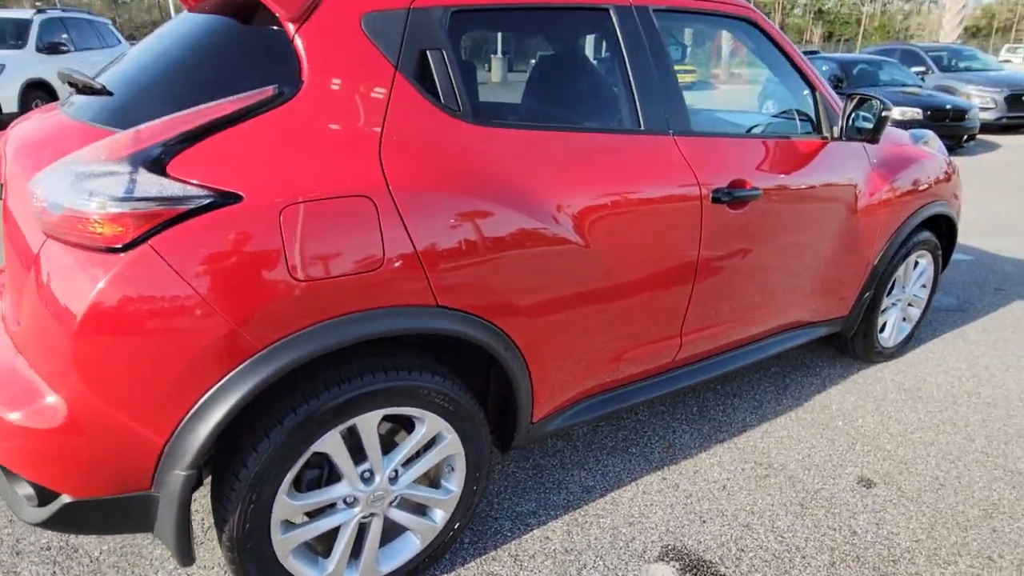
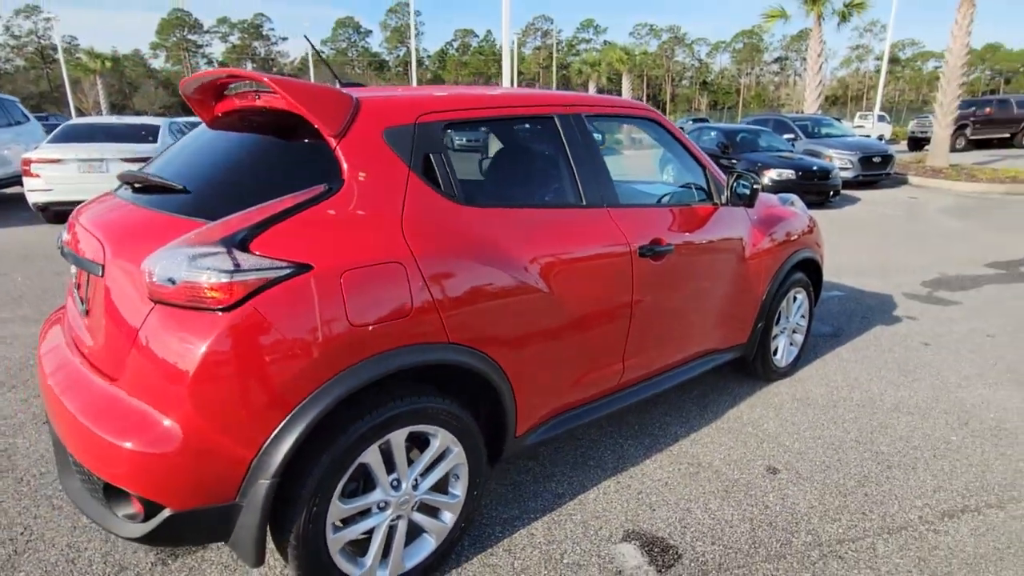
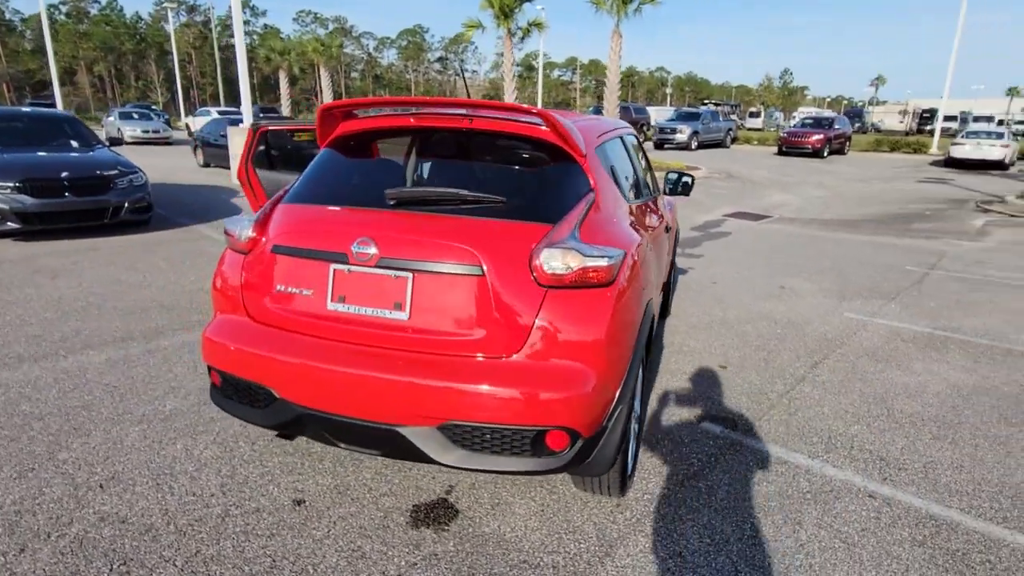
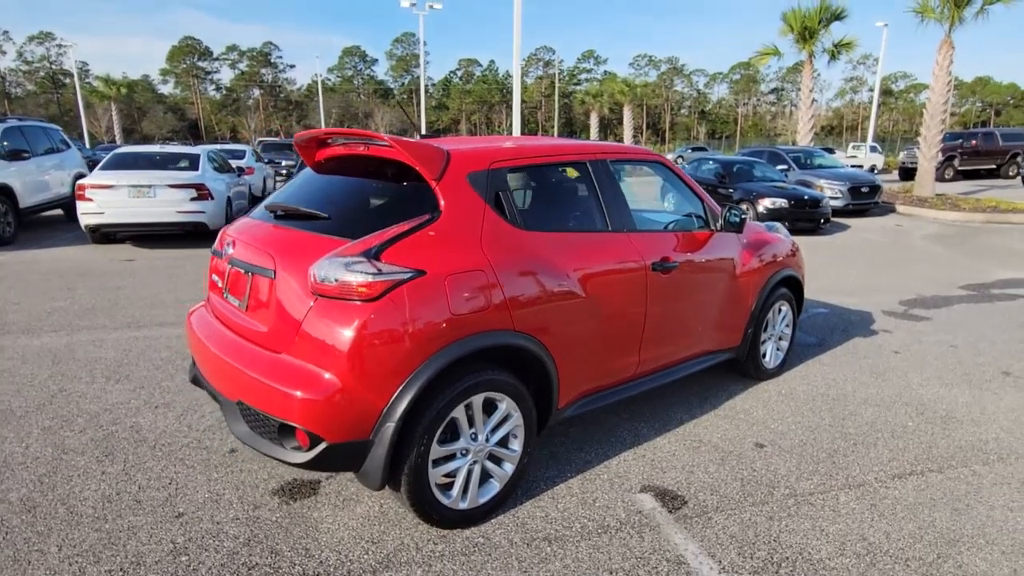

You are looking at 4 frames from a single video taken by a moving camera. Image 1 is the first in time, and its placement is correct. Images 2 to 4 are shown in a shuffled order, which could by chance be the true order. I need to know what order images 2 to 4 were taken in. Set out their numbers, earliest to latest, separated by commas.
2, 4, 3
